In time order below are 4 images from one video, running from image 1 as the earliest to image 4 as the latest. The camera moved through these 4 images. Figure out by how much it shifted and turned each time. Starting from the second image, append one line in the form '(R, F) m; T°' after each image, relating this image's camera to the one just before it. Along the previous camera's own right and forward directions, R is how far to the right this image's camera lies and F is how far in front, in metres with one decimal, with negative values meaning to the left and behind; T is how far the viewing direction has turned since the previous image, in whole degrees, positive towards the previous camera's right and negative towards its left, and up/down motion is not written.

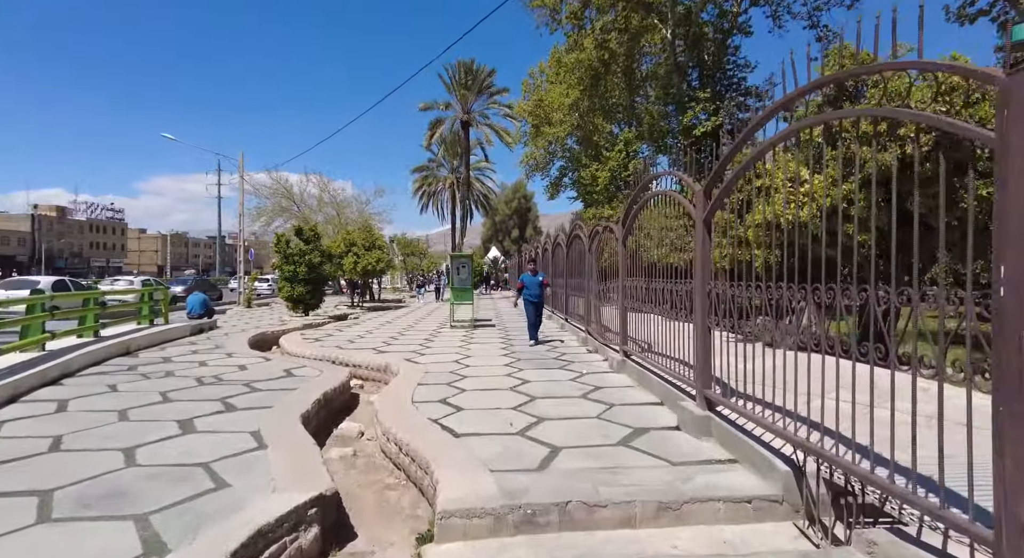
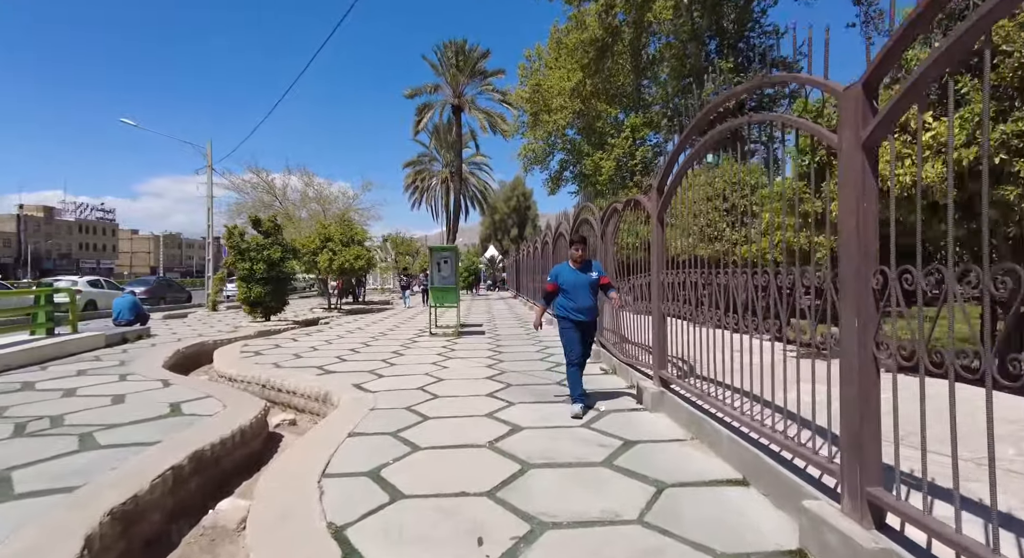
(+0.1, +2.0) m; 0°
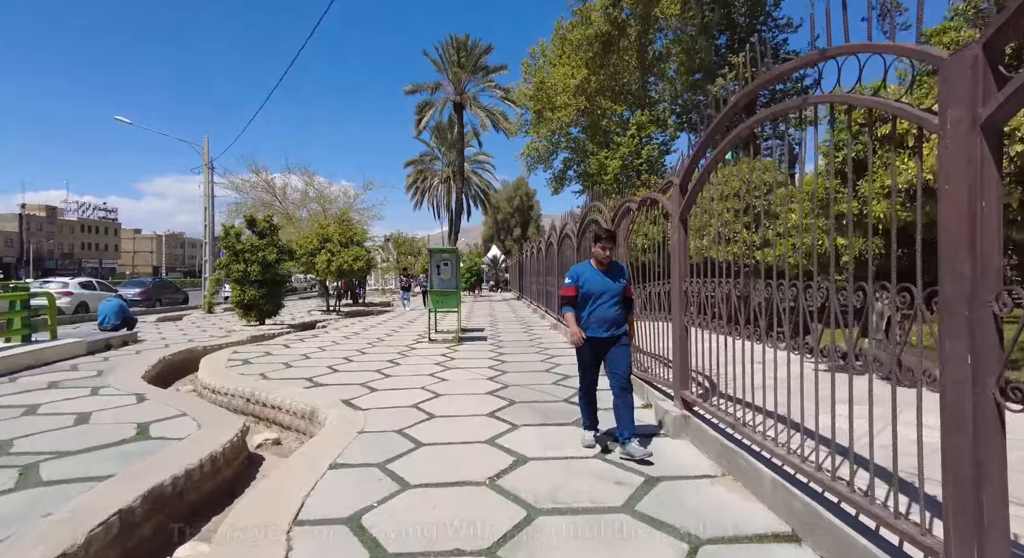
(0.0, +0.5) m; 0°
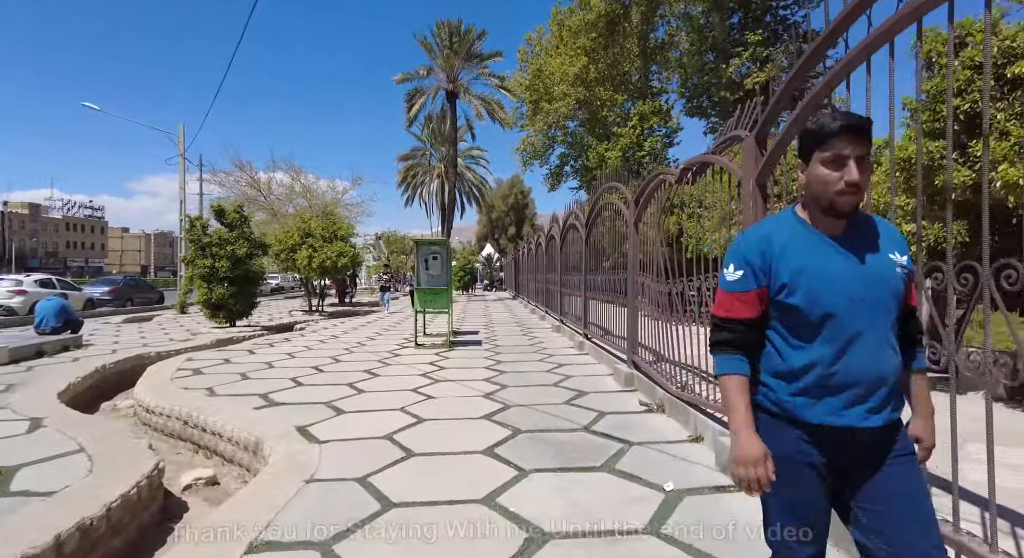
(-0.1, +1.1) m; +1°
